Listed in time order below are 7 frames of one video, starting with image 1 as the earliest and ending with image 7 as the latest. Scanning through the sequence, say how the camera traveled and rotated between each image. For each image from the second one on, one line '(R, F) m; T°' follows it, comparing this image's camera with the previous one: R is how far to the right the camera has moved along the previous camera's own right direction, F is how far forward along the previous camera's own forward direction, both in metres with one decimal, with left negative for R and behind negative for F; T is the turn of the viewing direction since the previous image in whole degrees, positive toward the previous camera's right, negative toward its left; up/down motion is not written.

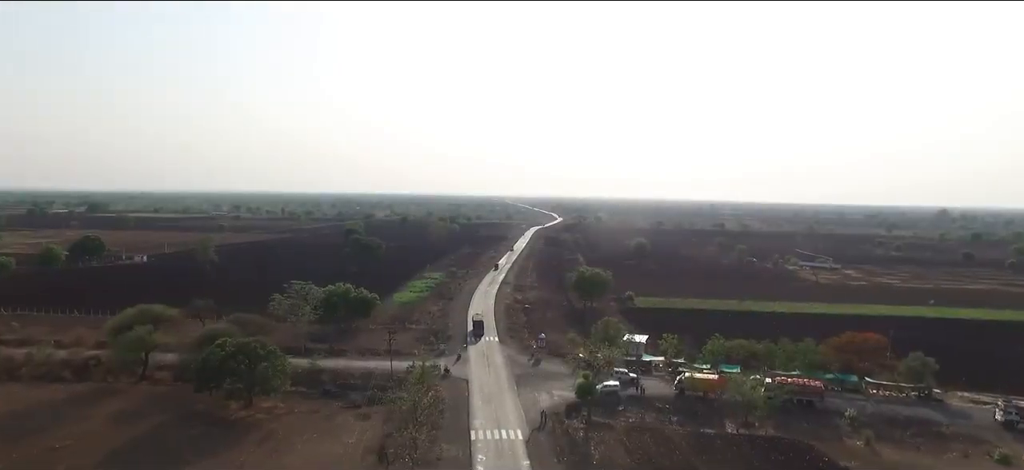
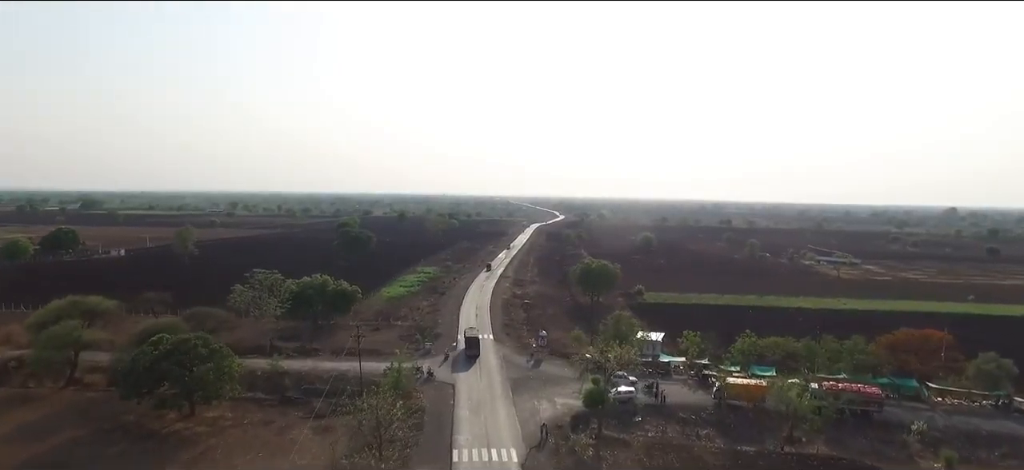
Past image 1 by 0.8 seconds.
(+0.4, +7.4) m; 0°
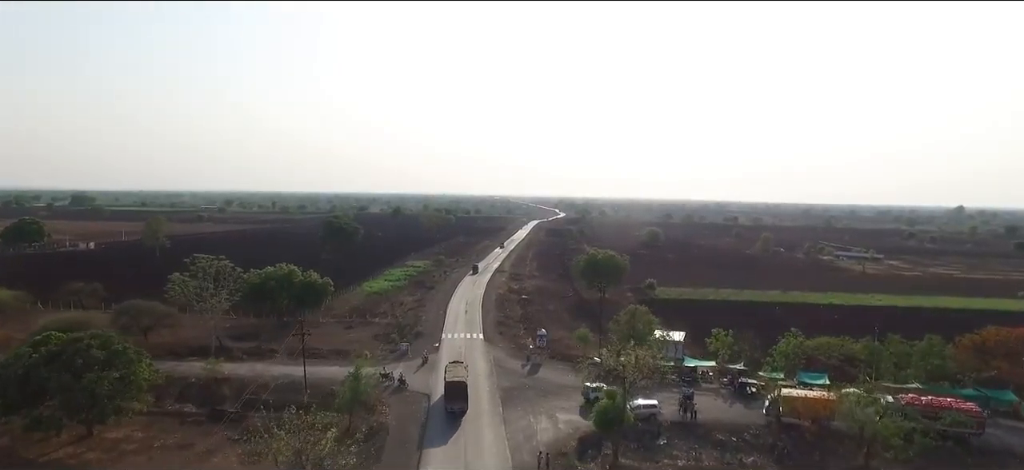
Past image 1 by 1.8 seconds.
(+0.5, +8.2) m; 0°
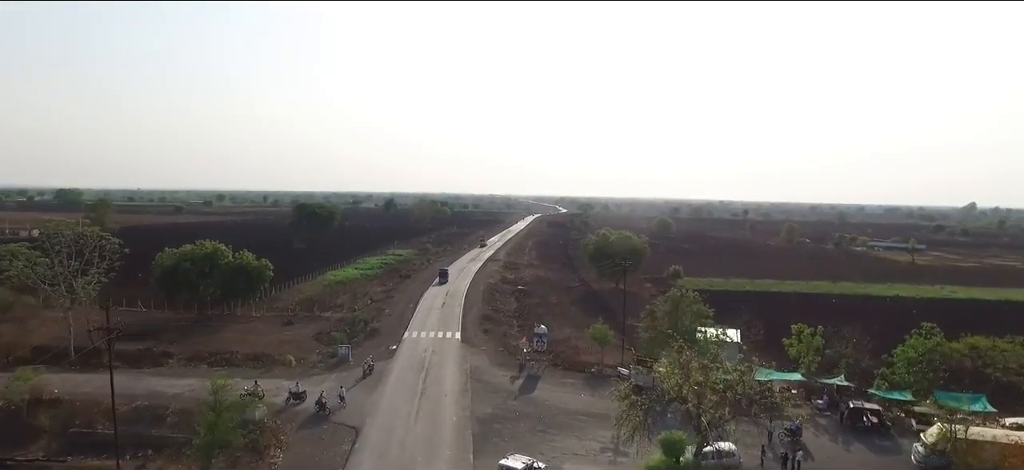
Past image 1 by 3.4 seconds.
(+0.6, +12.5) m; 0°
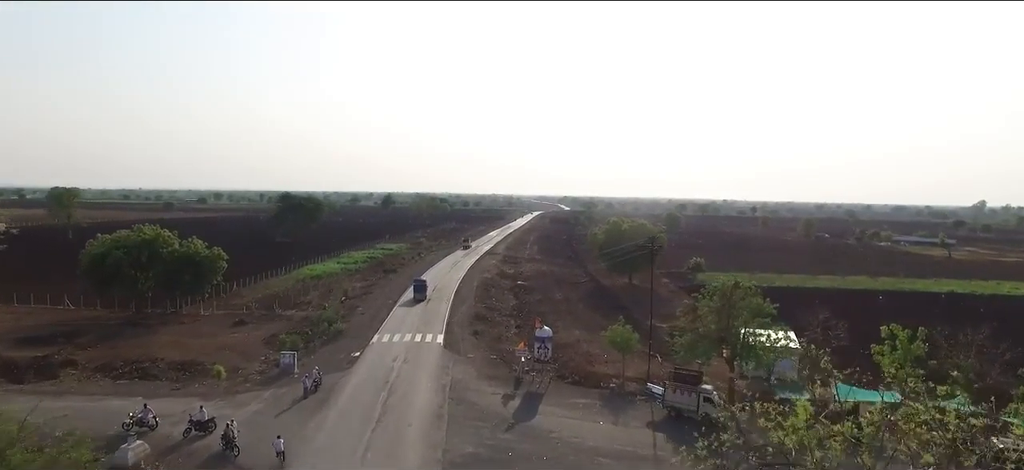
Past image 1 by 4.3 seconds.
(+0.3, +6.8) m; 0°
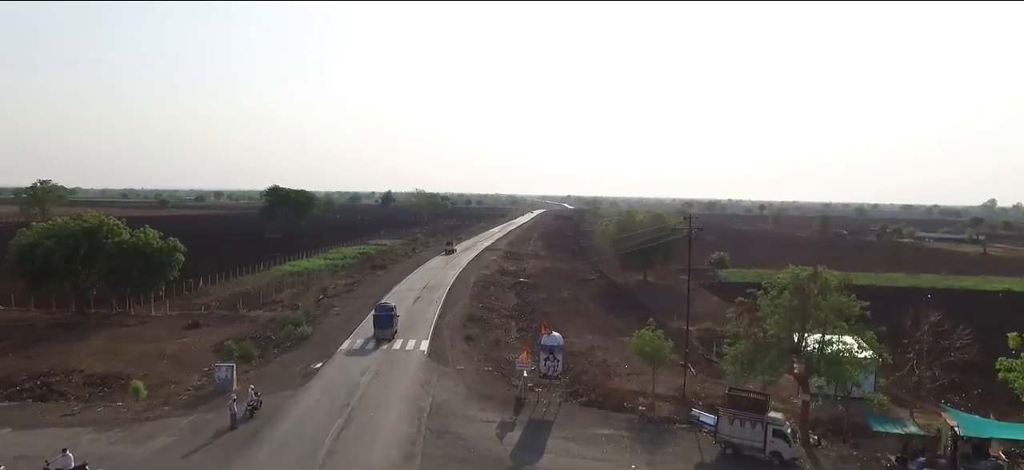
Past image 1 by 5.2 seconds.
(+0.1, +5.0) m; 0°
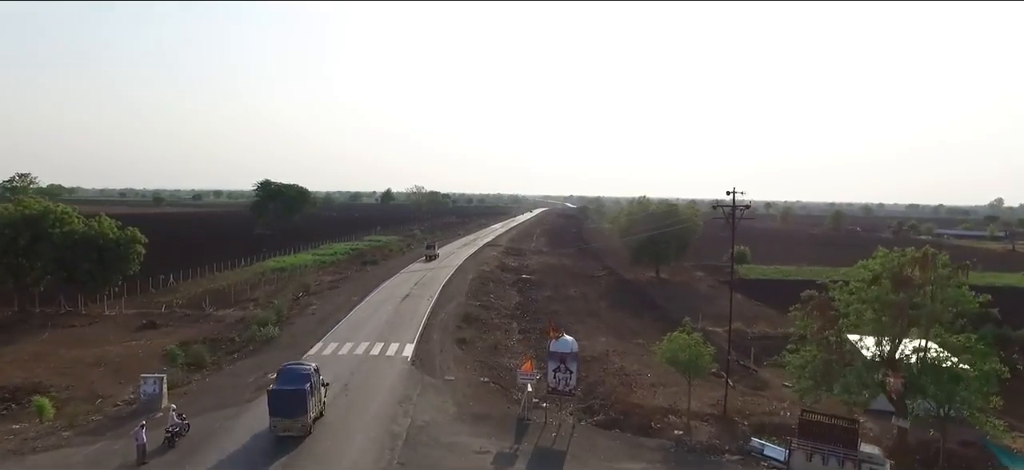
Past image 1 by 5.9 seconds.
(0.0, +3.6) m; 0°
